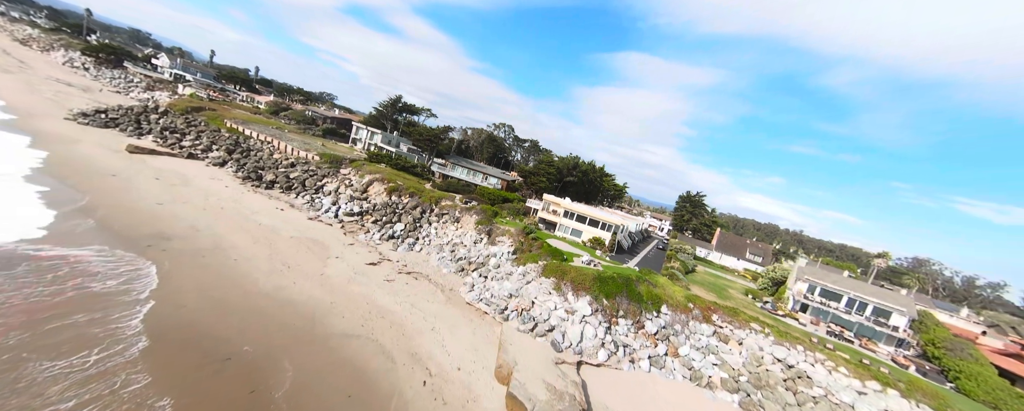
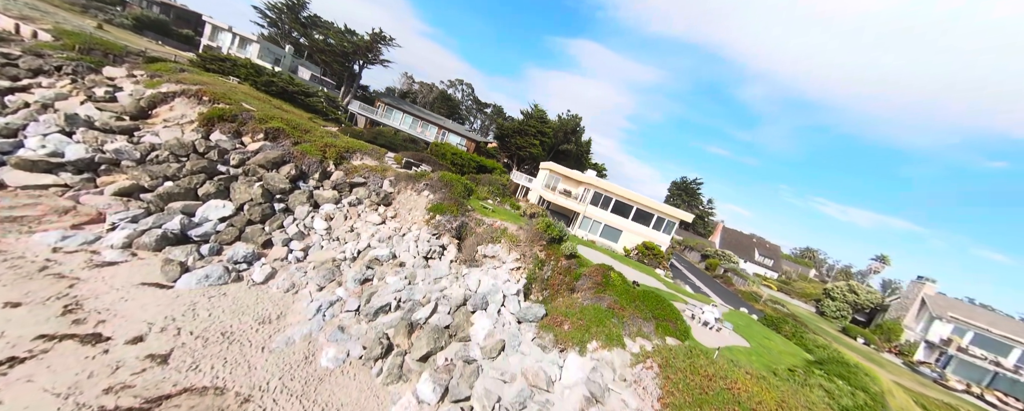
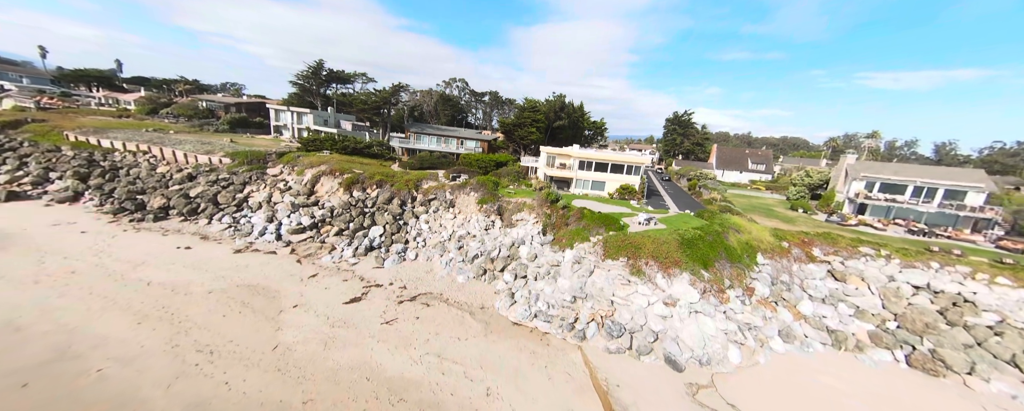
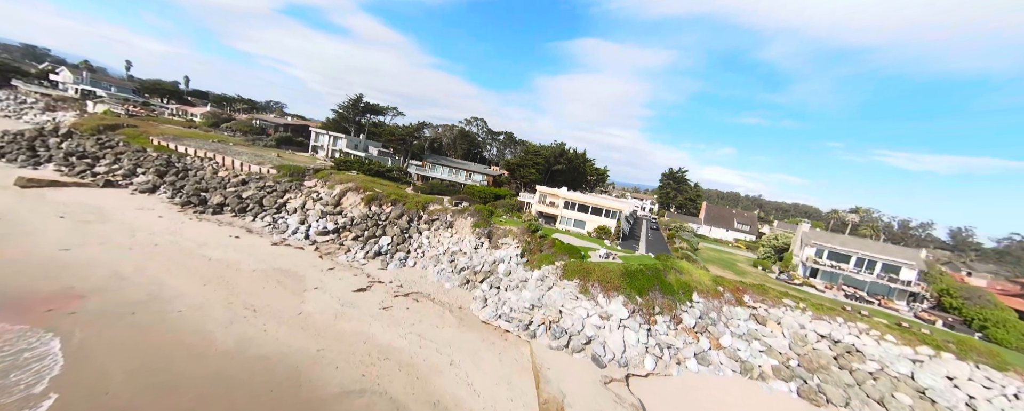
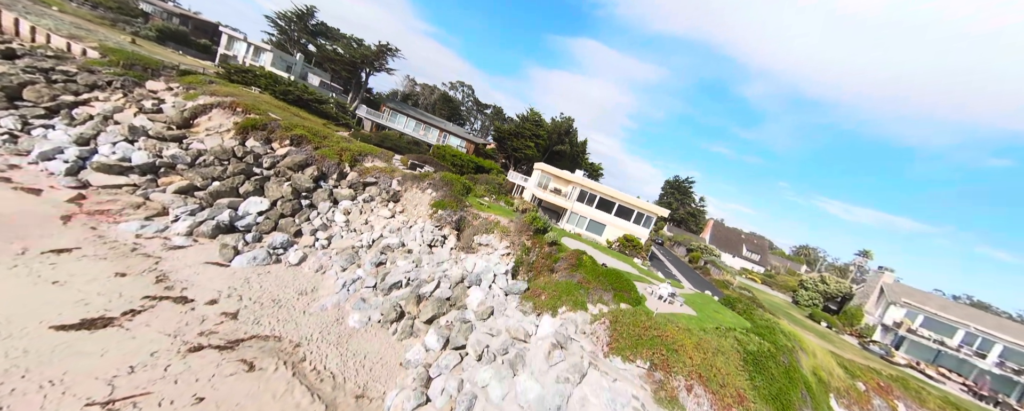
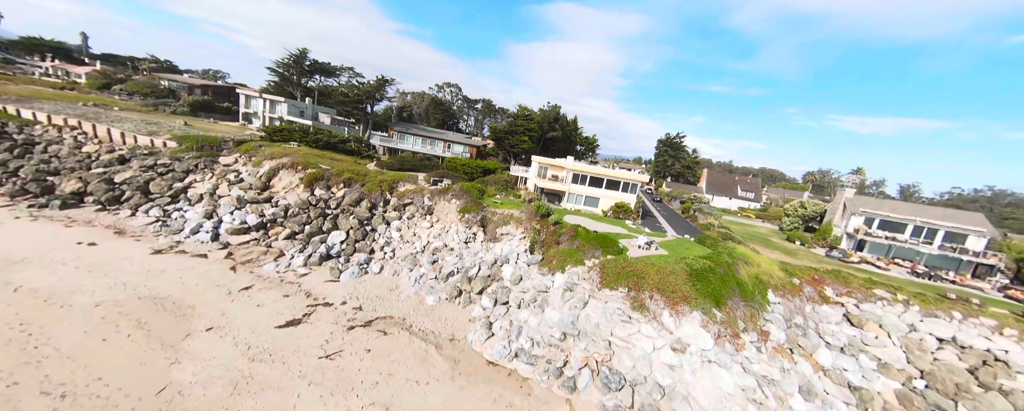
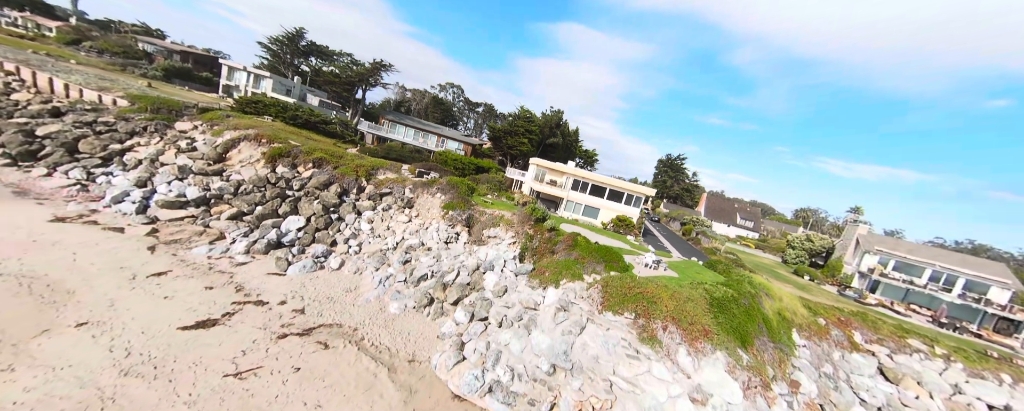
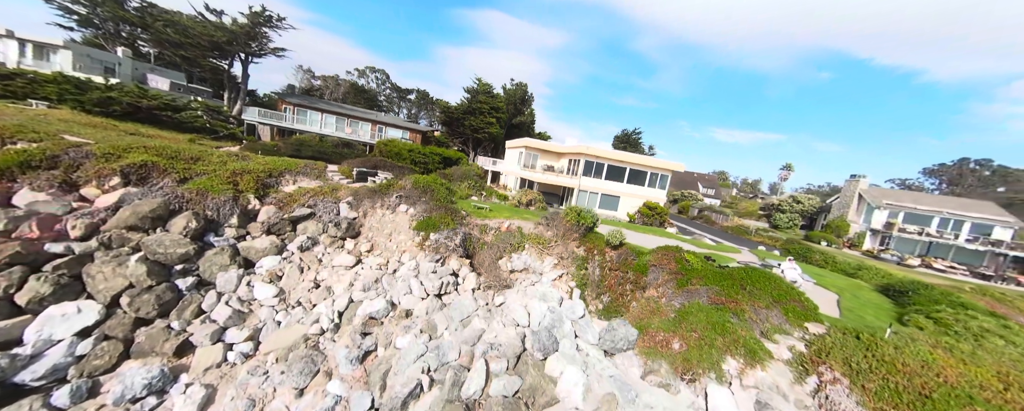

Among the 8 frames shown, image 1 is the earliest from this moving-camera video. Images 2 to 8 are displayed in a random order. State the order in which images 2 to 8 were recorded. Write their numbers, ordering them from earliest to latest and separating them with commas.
4, 3, 6, 7, 5, 2, 8
